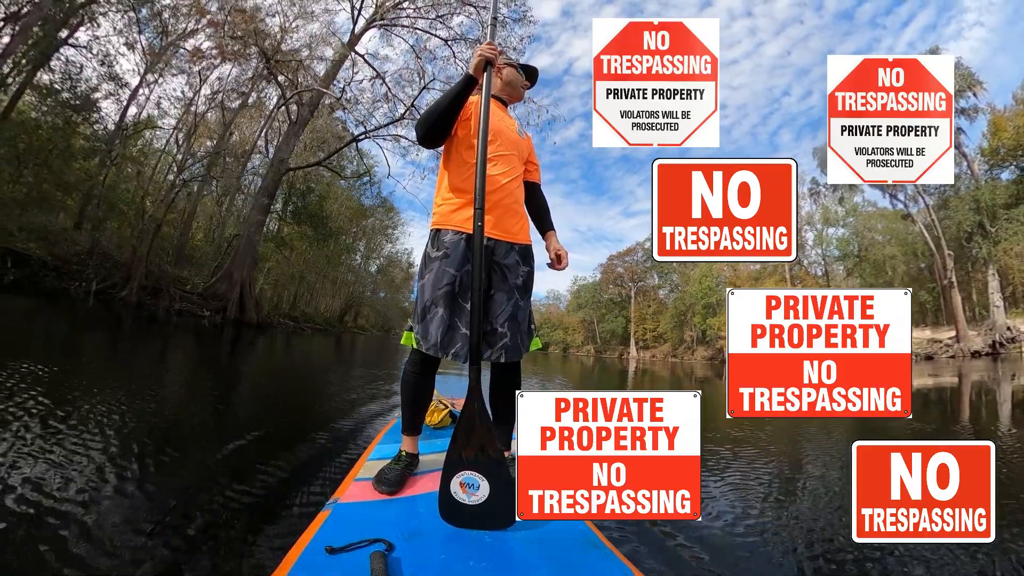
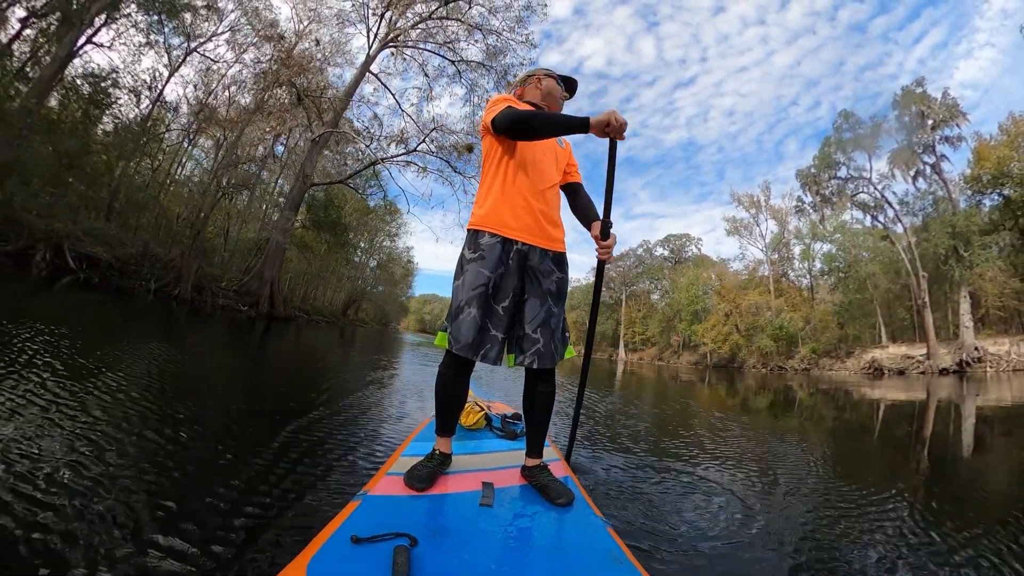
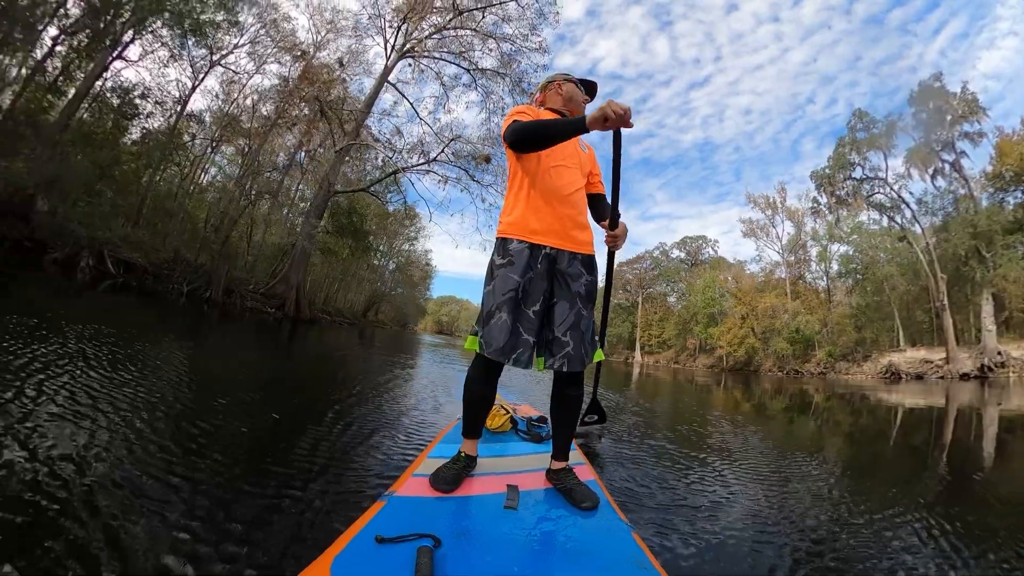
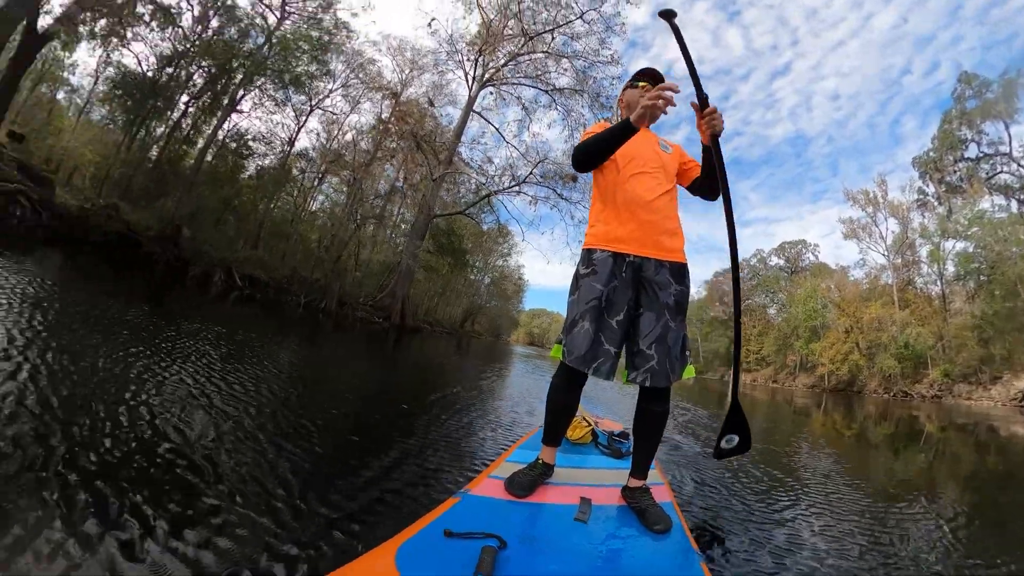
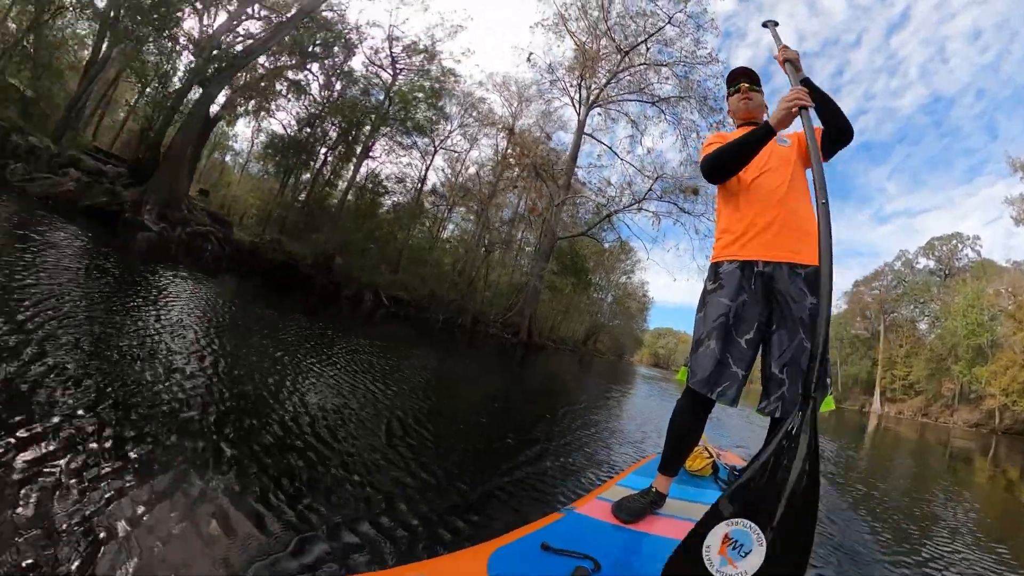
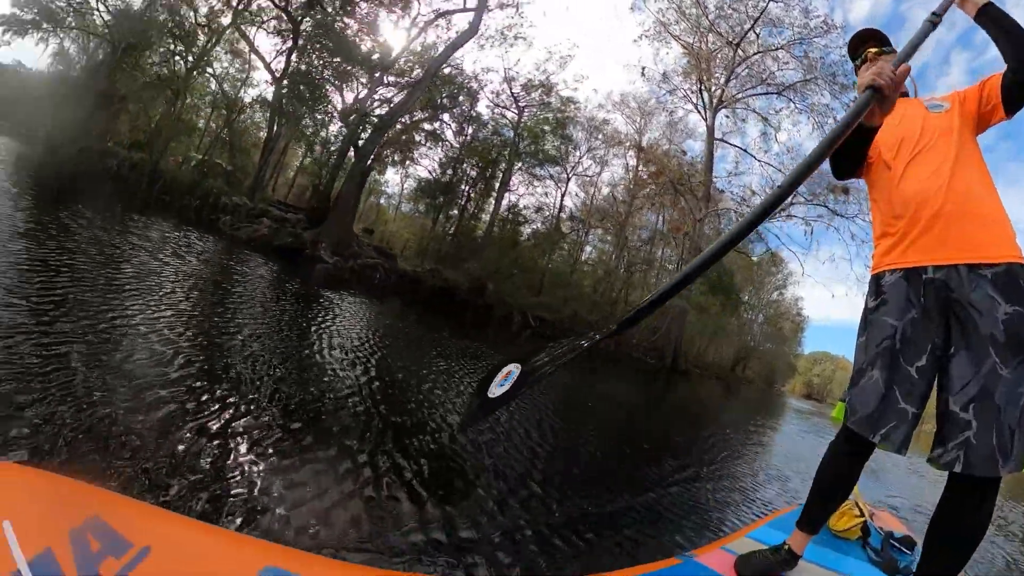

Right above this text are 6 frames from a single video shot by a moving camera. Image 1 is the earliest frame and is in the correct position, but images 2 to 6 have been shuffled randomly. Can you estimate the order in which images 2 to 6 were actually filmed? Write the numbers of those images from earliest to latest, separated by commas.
2, 3, 4, 5, 6
